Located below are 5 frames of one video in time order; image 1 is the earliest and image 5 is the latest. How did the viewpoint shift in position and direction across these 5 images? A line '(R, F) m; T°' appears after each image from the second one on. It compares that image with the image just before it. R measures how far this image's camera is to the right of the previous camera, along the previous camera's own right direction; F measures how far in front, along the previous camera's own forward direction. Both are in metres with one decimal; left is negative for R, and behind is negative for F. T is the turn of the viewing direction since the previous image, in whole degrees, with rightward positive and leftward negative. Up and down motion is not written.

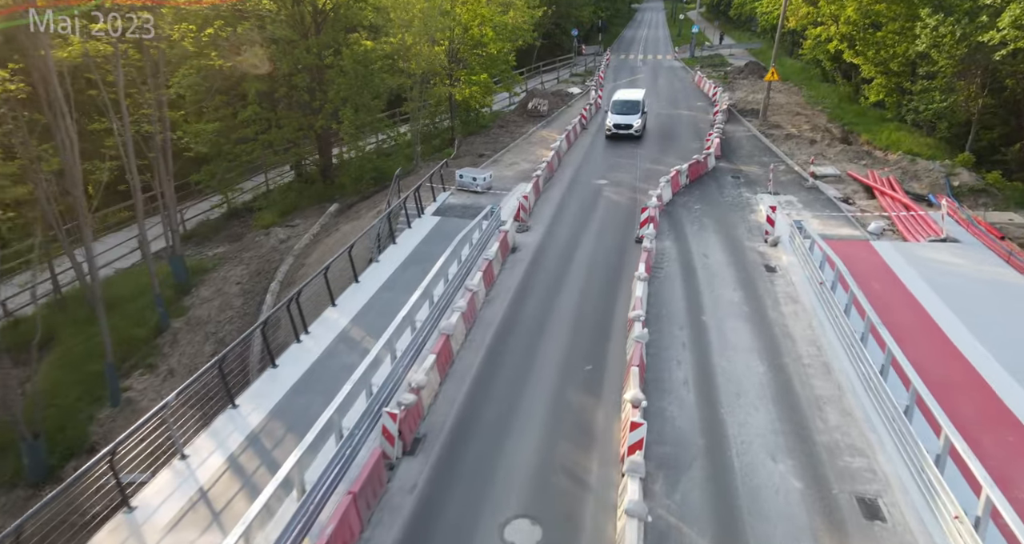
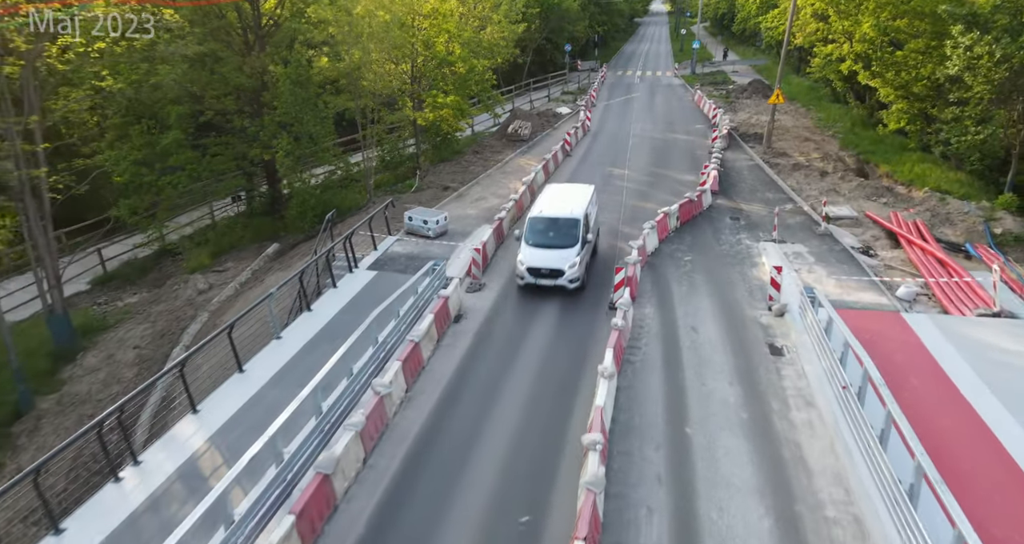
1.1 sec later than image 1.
(+1.4, +3.2) m; 0°
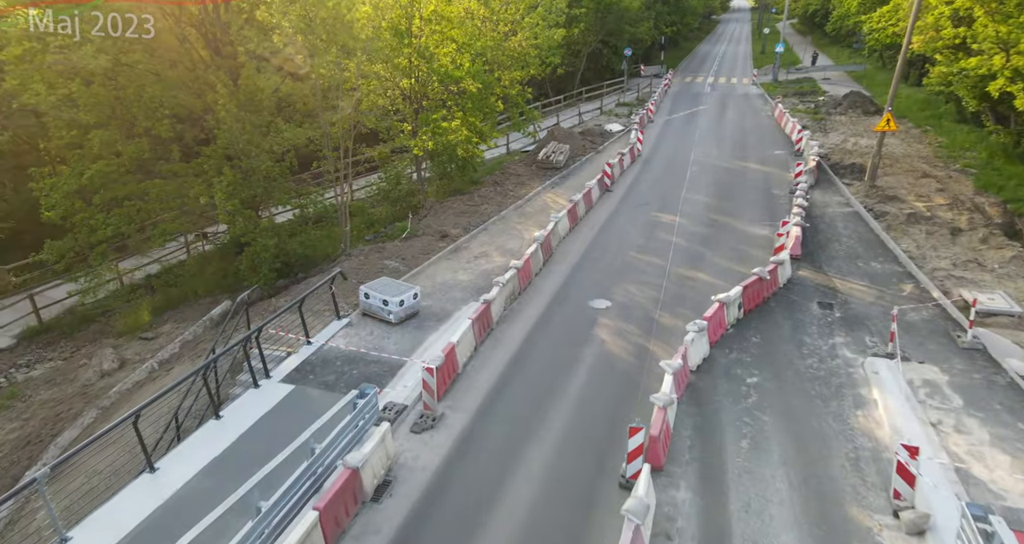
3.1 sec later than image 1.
(+1.5, +5.2) m; -6°
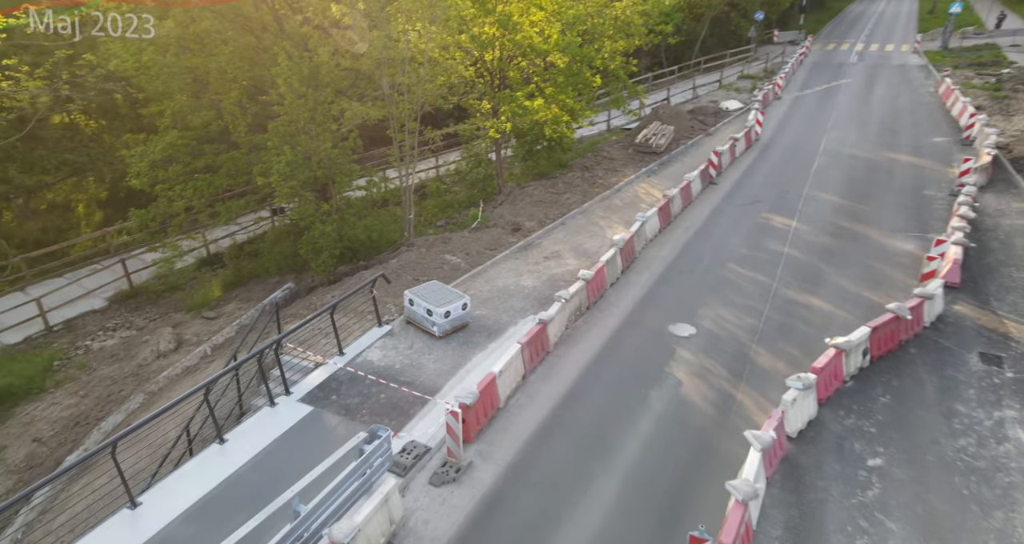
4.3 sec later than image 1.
(+0.7, +2.1) m; -10°
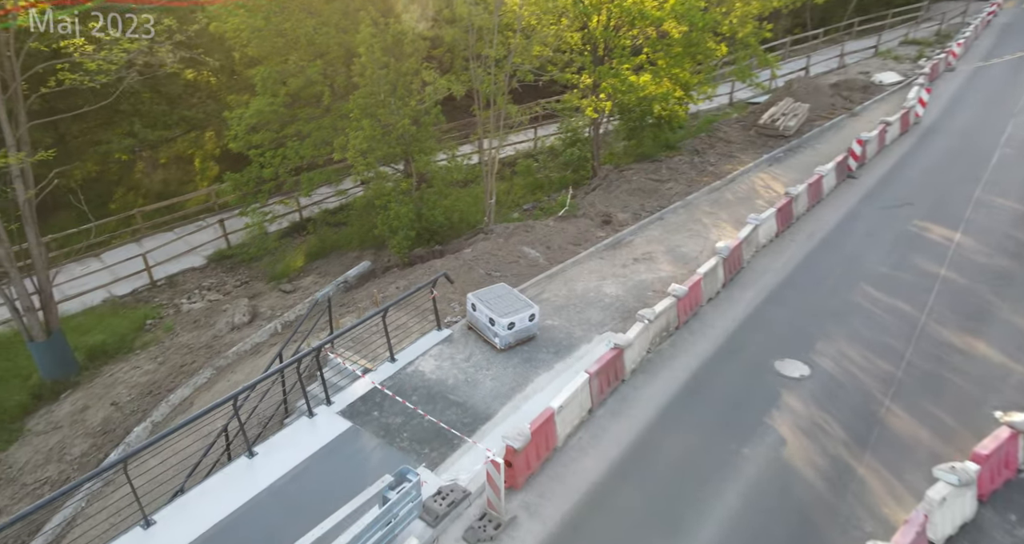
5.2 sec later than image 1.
(+0.4, +1.6) m; -10°
